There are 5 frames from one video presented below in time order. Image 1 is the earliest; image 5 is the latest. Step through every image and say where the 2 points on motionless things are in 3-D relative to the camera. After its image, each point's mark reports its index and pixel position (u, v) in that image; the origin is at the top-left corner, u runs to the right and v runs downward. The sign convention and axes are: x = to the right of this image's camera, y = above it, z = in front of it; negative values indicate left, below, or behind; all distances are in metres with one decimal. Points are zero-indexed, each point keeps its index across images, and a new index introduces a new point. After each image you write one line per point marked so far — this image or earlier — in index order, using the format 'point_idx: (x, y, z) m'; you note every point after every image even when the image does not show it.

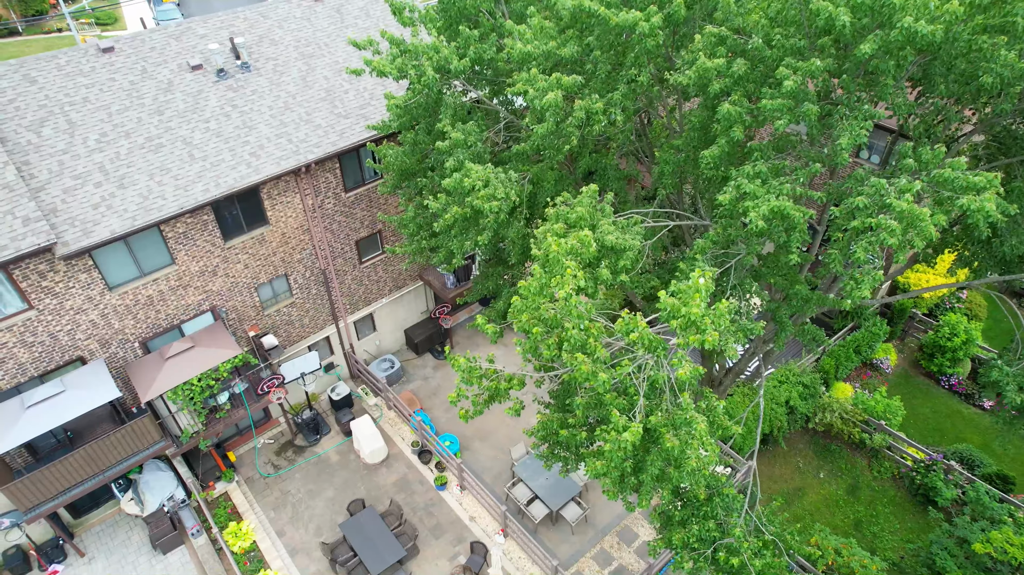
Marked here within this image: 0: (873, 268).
0: (+6.1, +0.3, +10.1) m
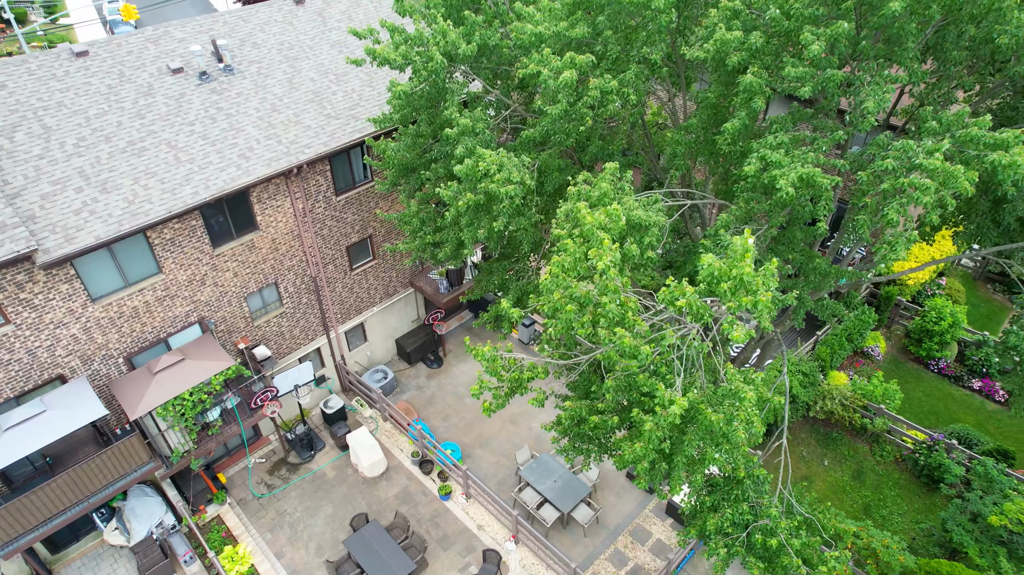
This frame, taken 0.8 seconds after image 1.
0: (+6.6, +0.9, +10.1) m
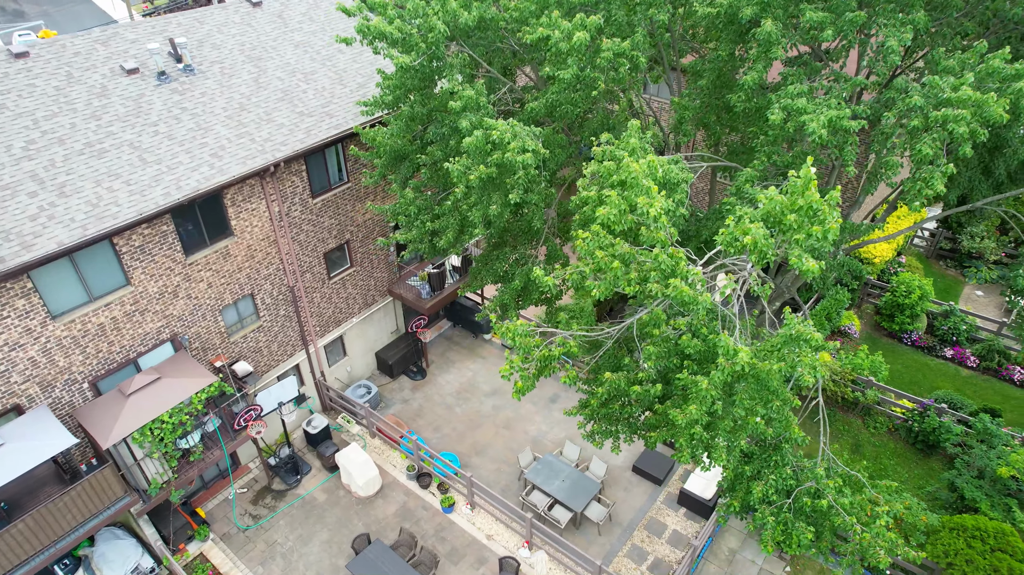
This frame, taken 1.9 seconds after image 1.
0: (+7.1, +2.0, +10.1) m
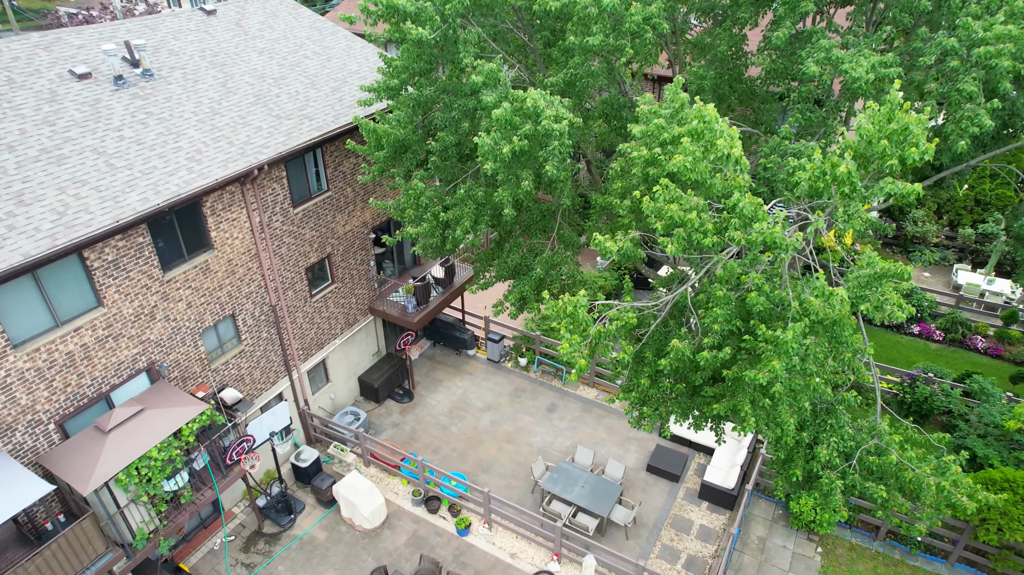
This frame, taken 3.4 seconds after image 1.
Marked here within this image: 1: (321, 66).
0: (+7.9, +3.1, +10.3) m
1: (-6.3, +7.3, +19.9) m
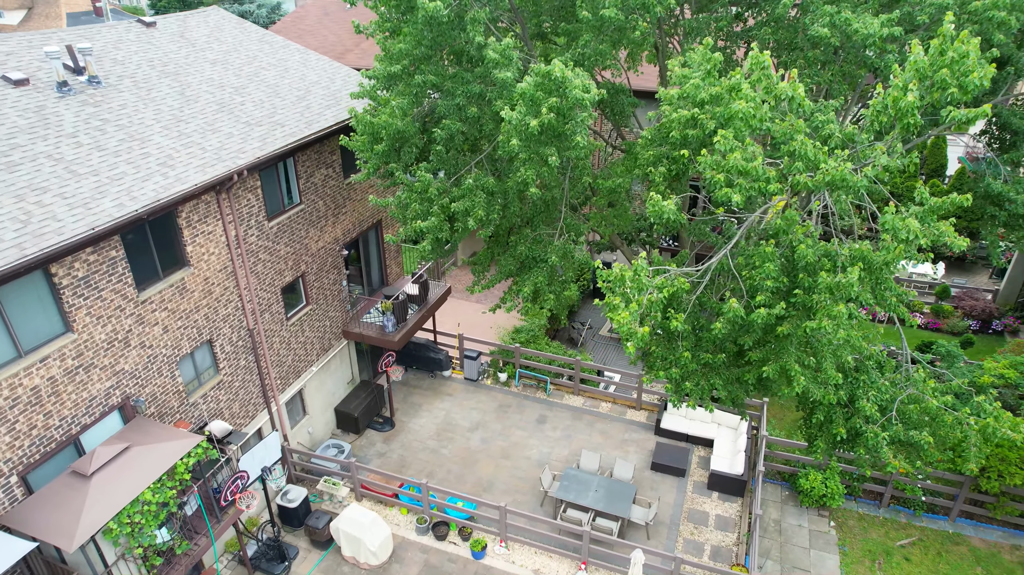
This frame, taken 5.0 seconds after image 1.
0: (+8.5, +4.2, +11.1) m
1: (-7.2, +6.6, +18.8) m
